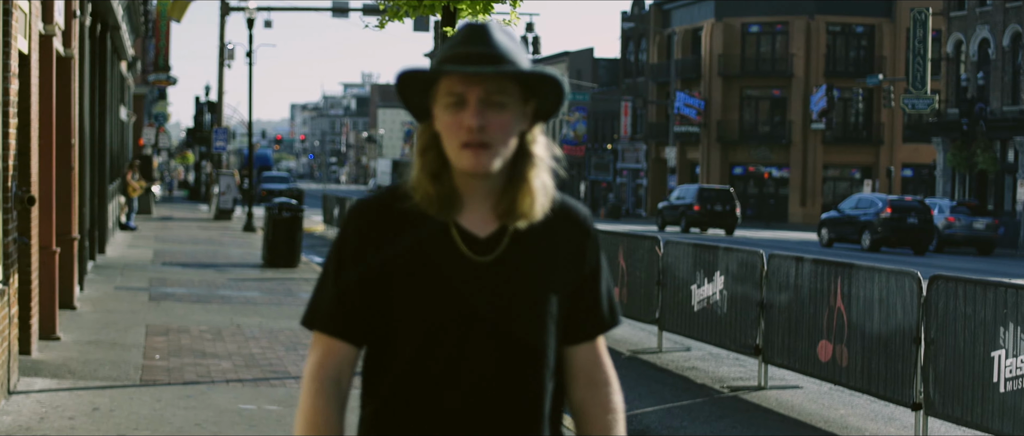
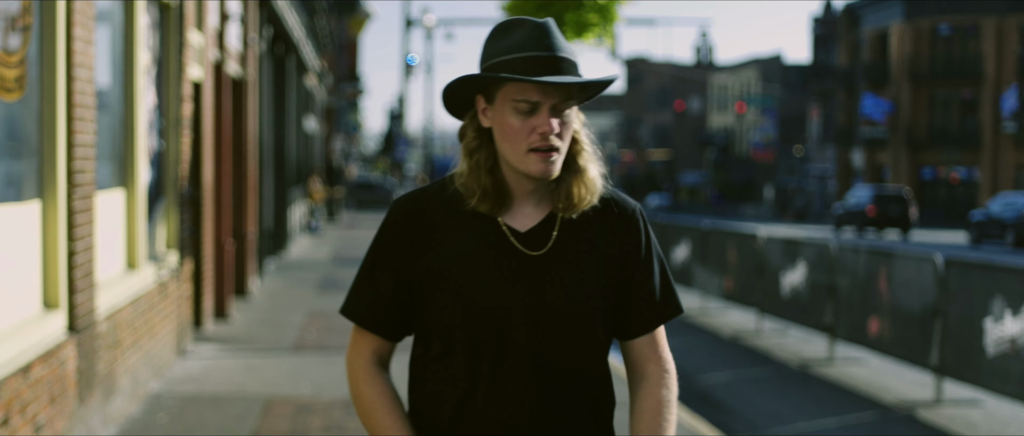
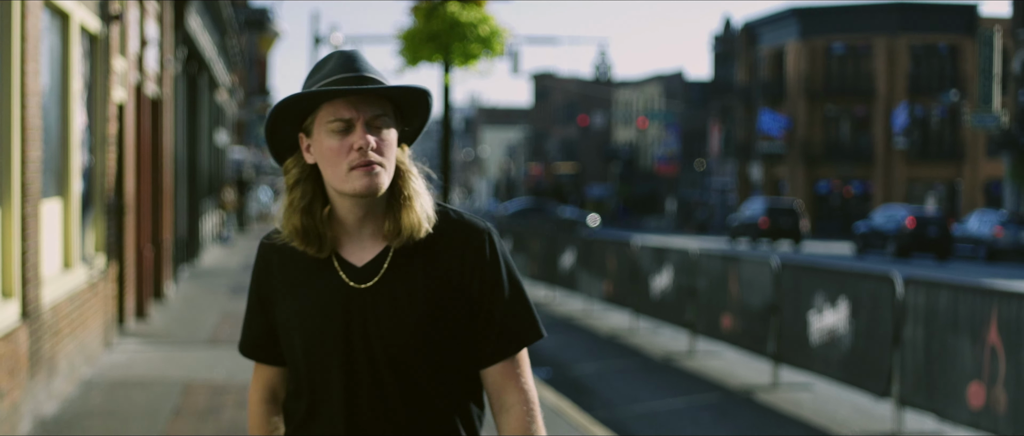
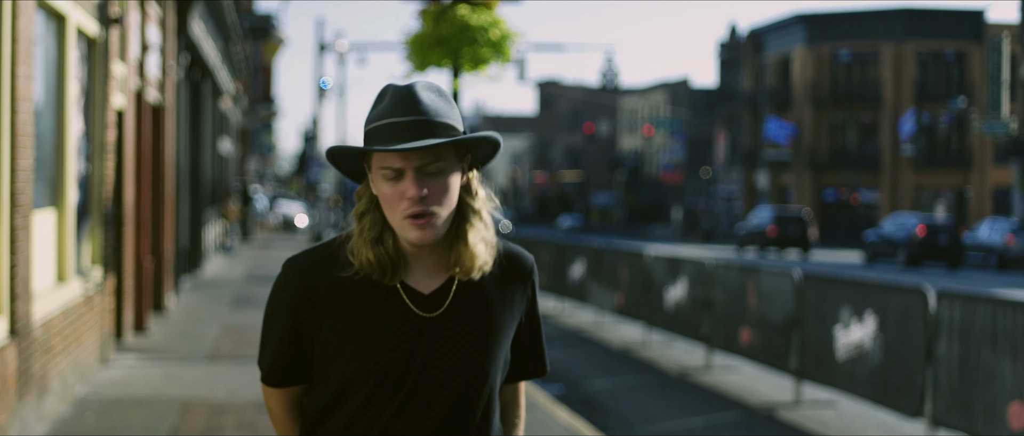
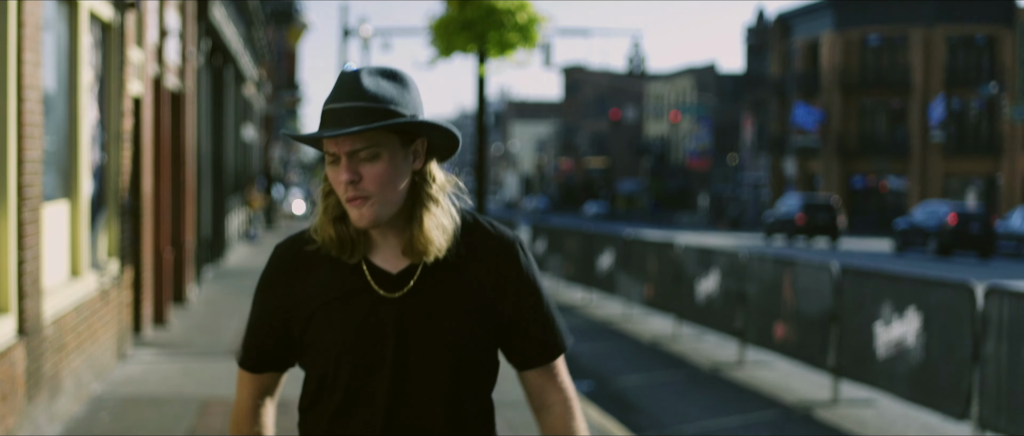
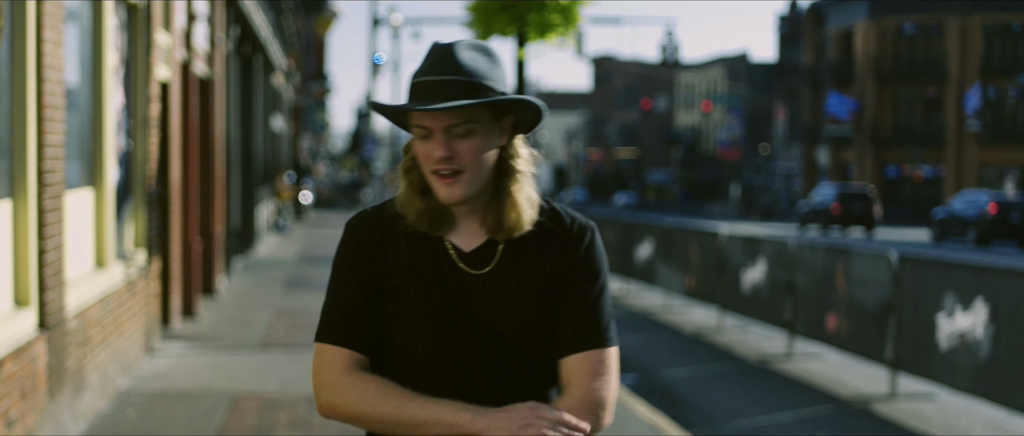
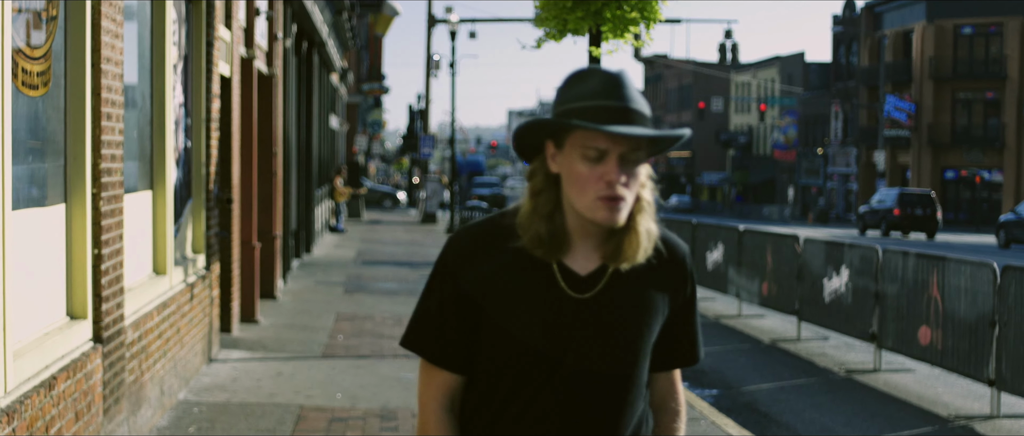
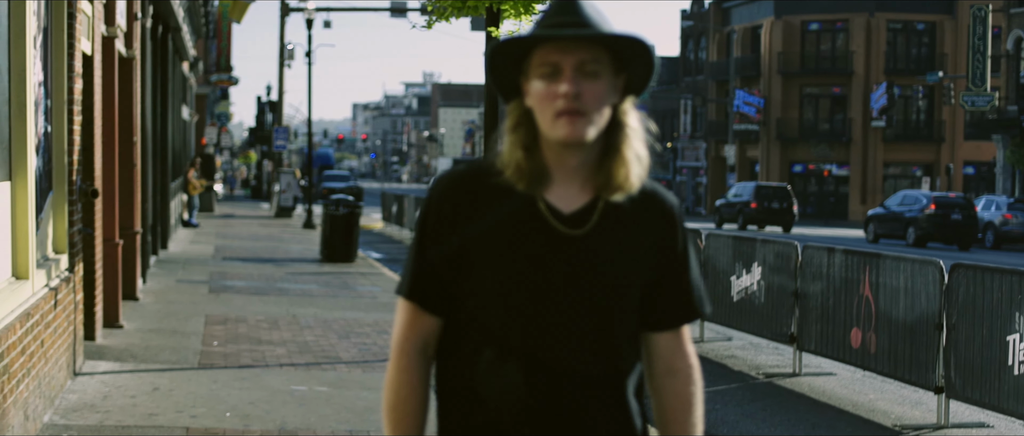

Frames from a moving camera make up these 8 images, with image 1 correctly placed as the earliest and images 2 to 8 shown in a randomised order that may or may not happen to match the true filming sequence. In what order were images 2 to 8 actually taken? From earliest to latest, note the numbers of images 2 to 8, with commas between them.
8, 7, 2, 6, 5, 4, 3
